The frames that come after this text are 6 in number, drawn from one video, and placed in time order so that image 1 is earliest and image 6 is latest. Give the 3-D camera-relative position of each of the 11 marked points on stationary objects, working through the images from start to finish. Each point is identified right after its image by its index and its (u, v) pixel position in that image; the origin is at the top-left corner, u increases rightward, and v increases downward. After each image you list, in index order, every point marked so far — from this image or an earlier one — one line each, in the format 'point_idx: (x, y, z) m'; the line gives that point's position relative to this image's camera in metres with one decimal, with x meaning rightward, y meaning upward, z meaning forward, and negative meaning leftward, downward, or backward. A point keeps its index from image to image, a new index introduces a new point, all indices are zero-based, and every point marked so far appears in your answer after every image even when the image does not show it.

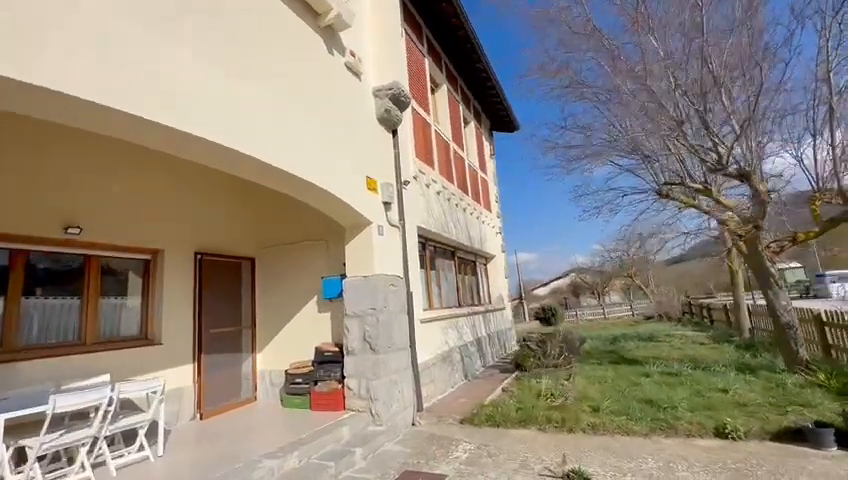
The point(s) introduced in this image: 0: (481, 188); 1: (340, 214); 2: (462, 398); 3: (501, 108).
0: (+2.3, +2.1, +15.2) m
1: (-1.3, +0.4, +6.6) m
2: (+0.8, -3.4, +8.2) m
3: (+3.4, +5.8, +17.1) m
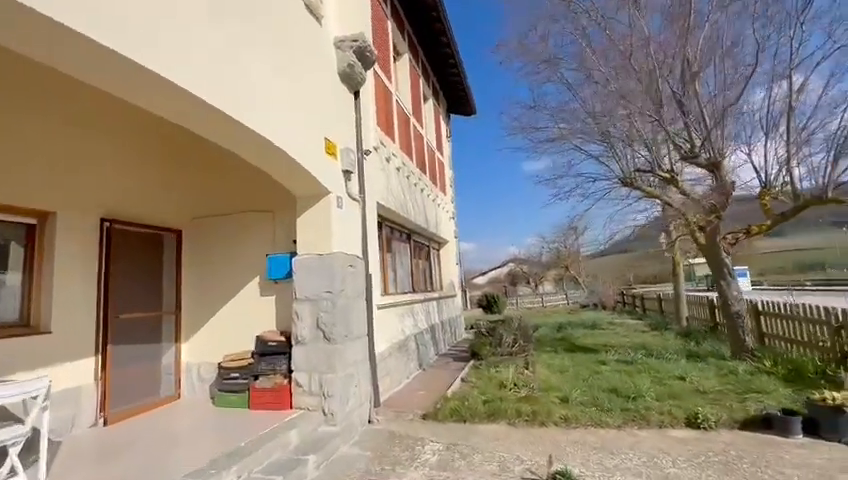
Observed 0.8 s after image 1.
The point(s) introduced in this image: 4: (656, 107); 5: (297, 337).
0: (+0.5, +2.6, +14.6) m
1: (-1.8, +0.8, +5.5) m
2: (-0.1, -3.0, +7.6) m
3: (+1.5, +6.4, +16.5) m
4: (+4.3, +2.5, +7.2) m
5: (-1.9, -1.4, +5.7) m
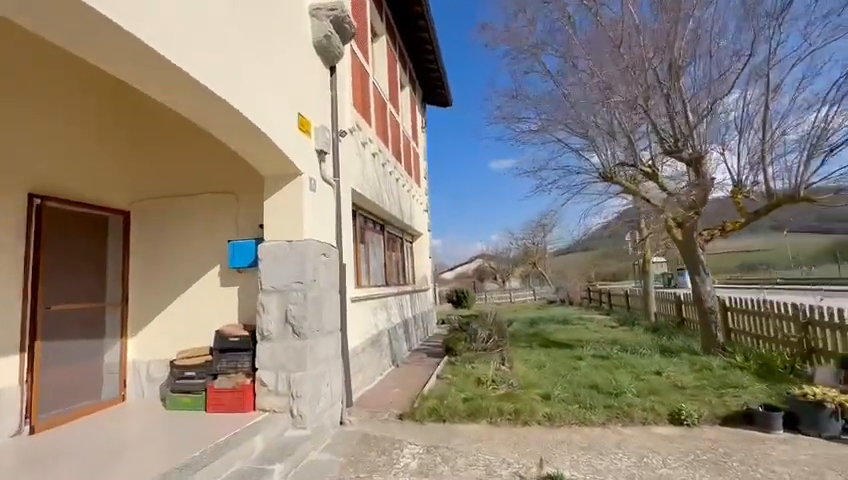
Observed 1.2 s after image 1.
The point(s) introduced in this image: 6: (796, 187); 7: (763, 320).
0: (-0.4, +2.9, +14.2) m
1: (-2.0, +1.0, +5.0) m
2: (-0.5, -2.8, +7.2) m
3: (+0.5, +6.7, +16.1) m
4: (+4.0, +2.6, +7.1) m
5: (-2.1, -1.2, +5.1) m
6: (+6.7, +1.0, +7.0) m
7: (+6.5, -1.6, +7.6) m
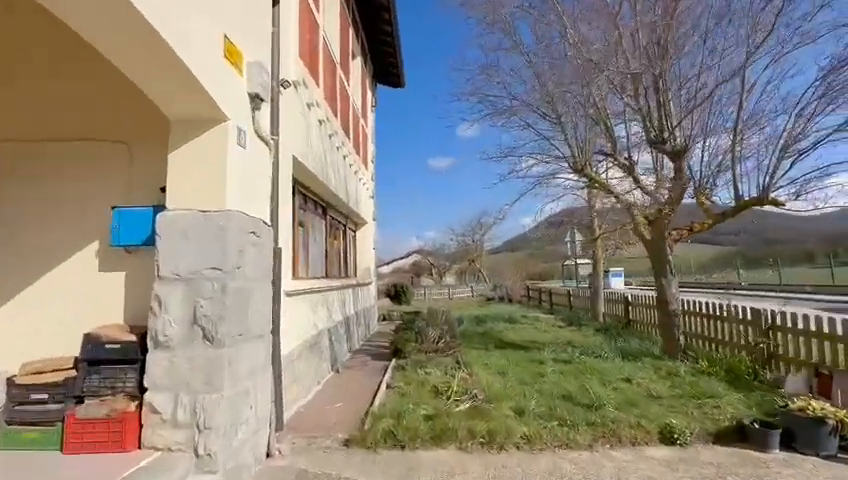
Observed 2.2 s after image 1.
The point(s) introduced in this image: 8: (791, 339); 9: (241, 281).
0: (-2.1, +3.3, +12.8) m
1: (-2.2, +1.3, +3.5) m
2: (-1.3, -2.5, +5.9) m
3: (-1.3, +7.0, +14.8) m
4: (+3.4, +2.6, +6.6) m
5: (-2.5, -0.9, +3.6) m
6: (+6.0, +0.9, +6.9) m
7: (+5.7, -1.6, +7.4) m
8: (+5.8, -1.6, +6.2) m
9: (-1.9, -0.4, +3.9) m
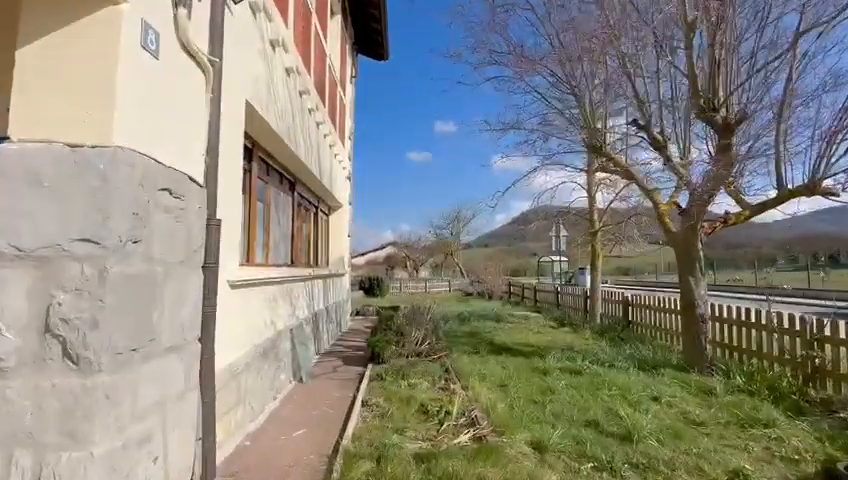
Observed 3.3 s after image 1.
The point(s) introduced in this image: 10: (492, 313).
0: (-2.5, +3.7, +11.2) m
1: (-2.1, +1.6, +1.9) m
2: (-1.5, -2.2, +4.5) m
3: (-1.7, +7.5, +13.2) m
4: (+3.4, +2.8, +5.4) m
5: (-2.4, -0.6, +2.1) m
6: (+5.9, +0.9, +5.9) m
7: (+5.4, -1.5, +6.5) m
8: (+5.6, -1.5, +5.2) m
9: (-1.8, -0.1, +2.5) m
10: (+2.4, -2.6, +14.1) m
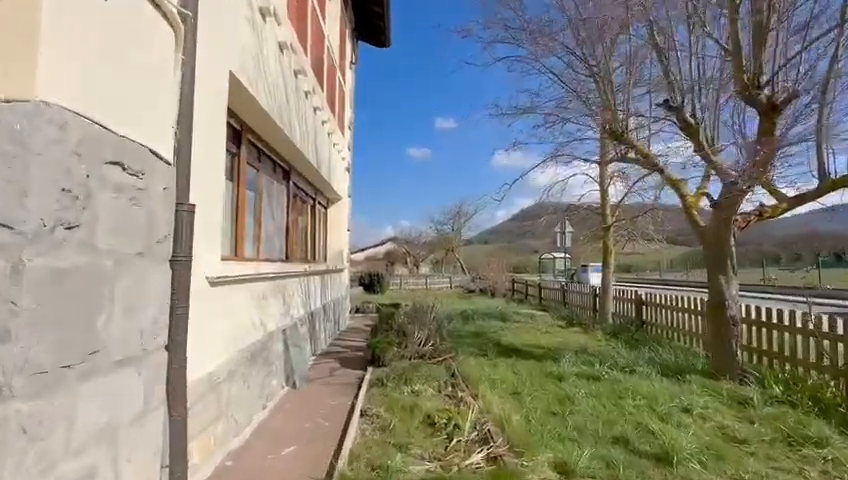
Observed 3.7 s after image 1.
0: (-2.4, +3.9, +10.6) m
1: (-2.0, +1.7, +1.4) m
2: (-1.4, -2.1, +4.0) m
3: (-1.6, +7.7, +12.6) m
4: (+3.5, +2.9, +4.8) m
5: (-2.4, -0.5, +1.6) m
6: (+6.0, +1.0, +5.3) m
7: (+5.5, -1.4, +5.9) m
8: (+5.7, -1.5, +4.7) m
9: (-1.7, -0.1, +1.9) m
10: (+2.5, -2.5, +13.6) m
